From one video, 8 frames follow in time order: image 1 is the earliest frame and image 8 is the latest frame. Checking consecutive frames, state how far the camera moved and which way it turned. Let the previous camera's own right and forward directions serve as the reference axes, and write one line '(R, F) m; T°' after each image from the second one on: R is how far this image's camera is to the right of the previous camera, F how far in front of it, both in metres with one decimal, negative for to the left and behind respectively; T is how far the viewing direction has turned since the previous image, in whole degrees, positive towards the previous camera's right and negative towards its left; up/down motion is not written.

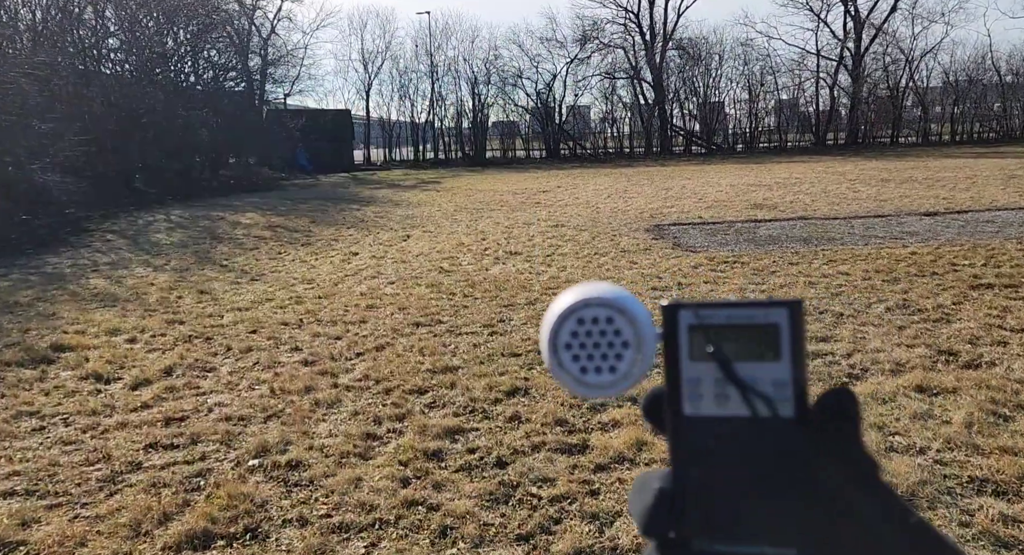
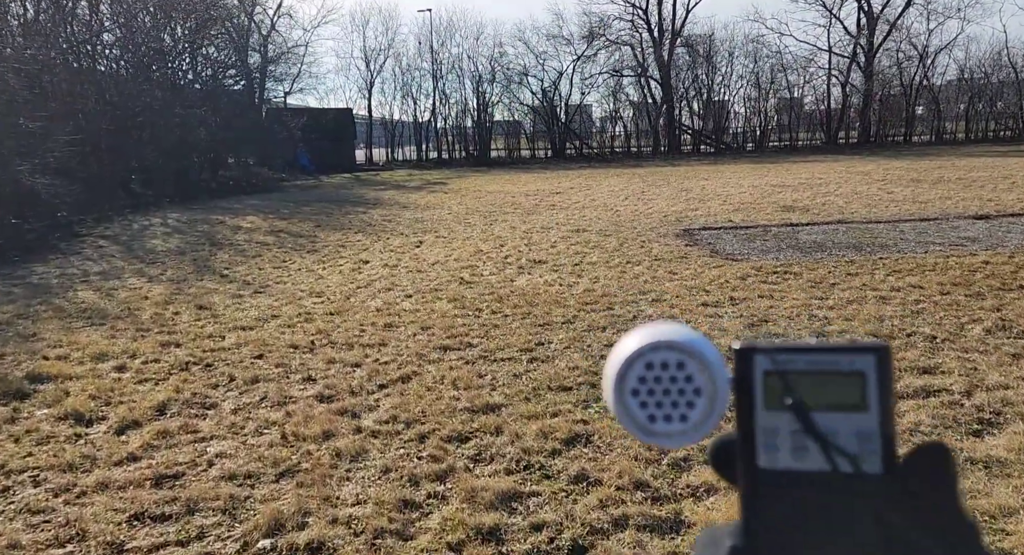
(-0.2, +0.7) m; 0°
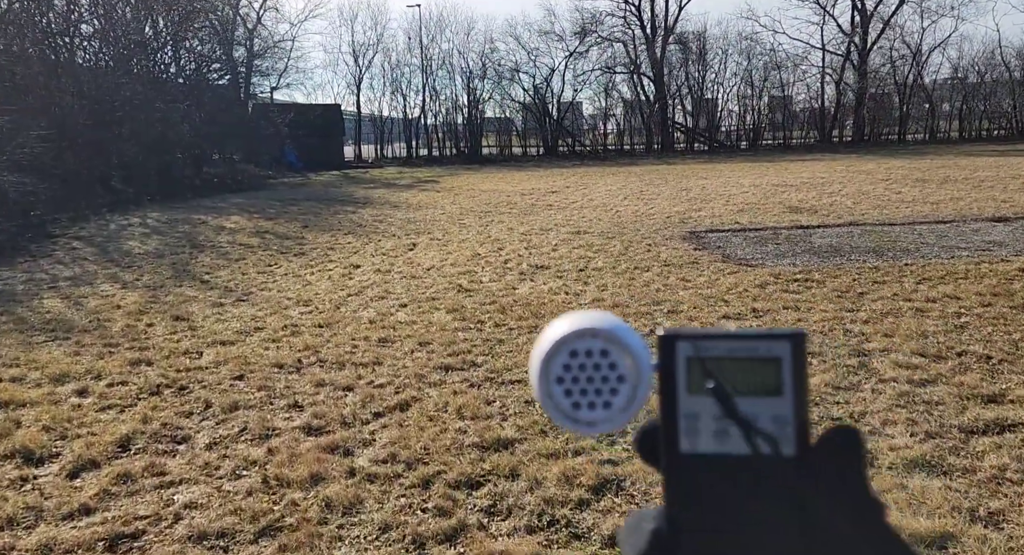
(-0.1, +0.5) m; +1°
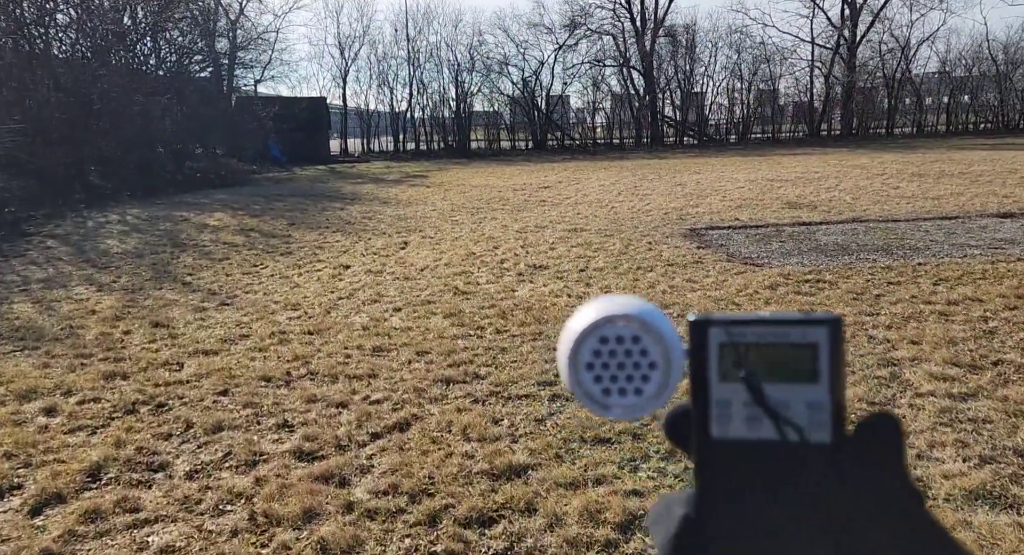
(-0.1, +0.3) m; +1°
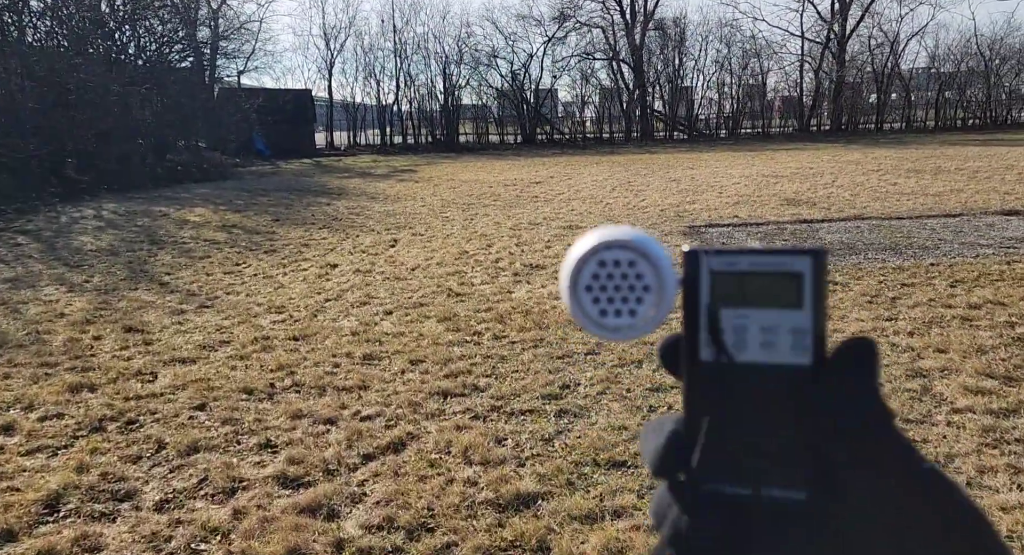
(-0.1, +0.3) m; +1°
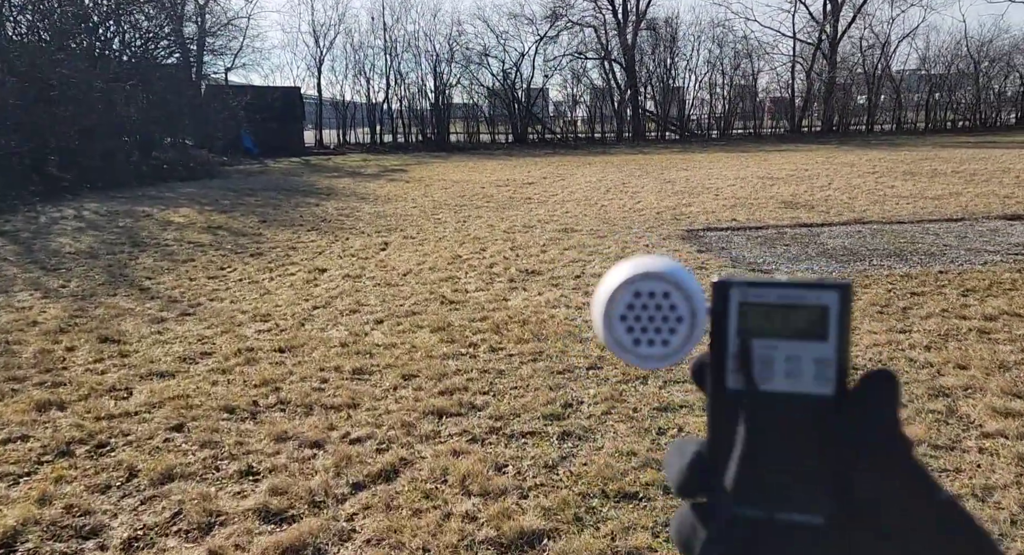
(0.0, +0.2) m; +1°
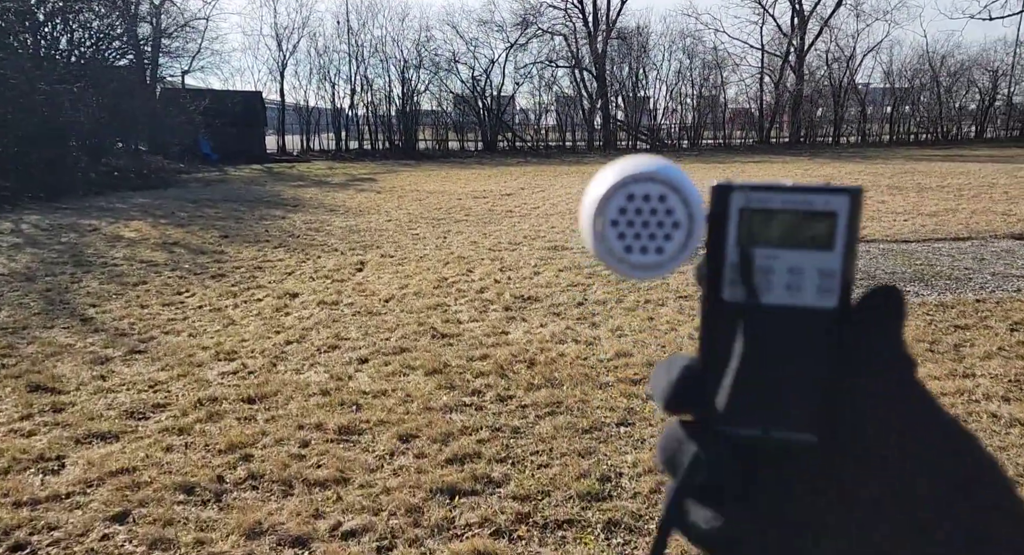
(-0.2, +0.7) m; +2°
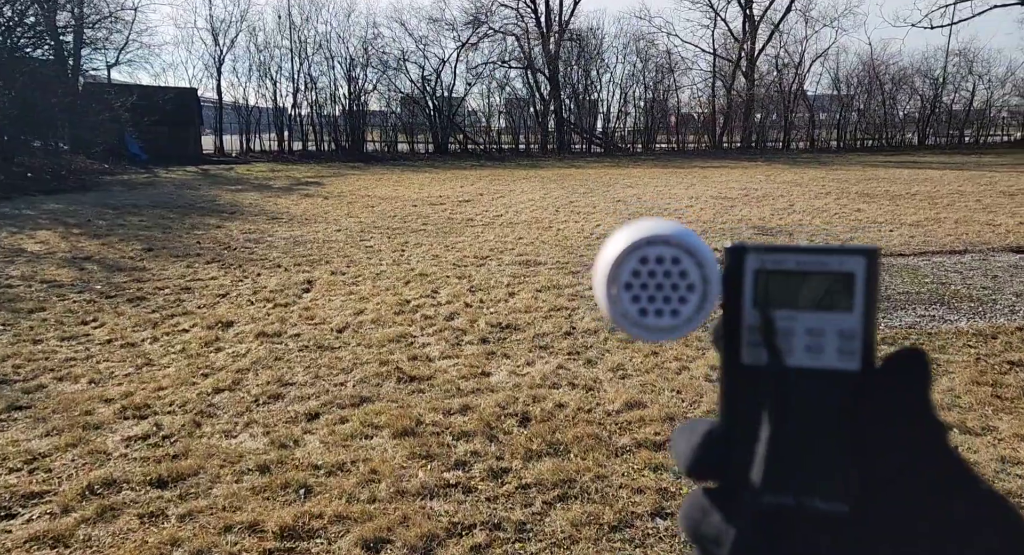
(-0.2, +0.9) m; +3°
